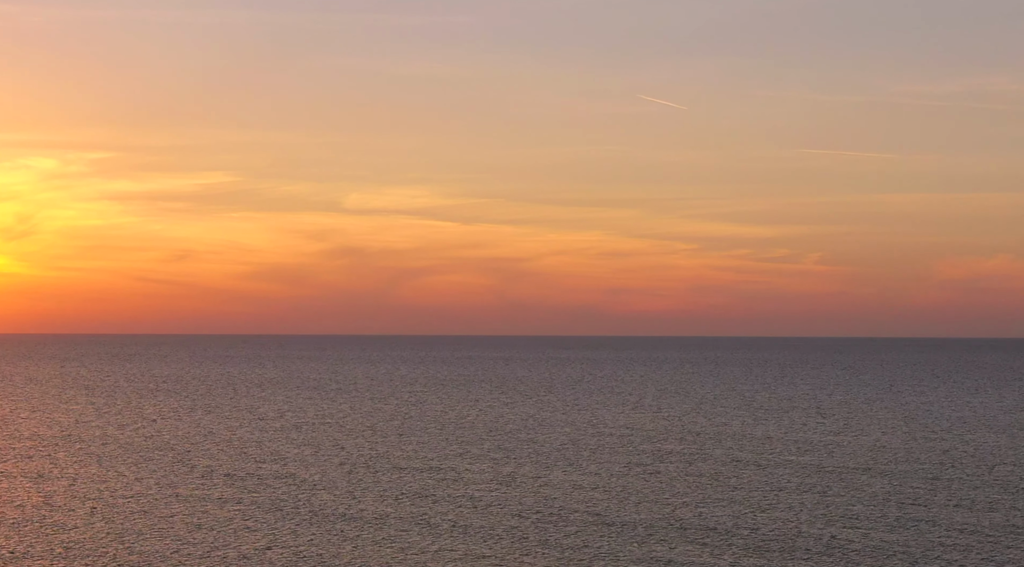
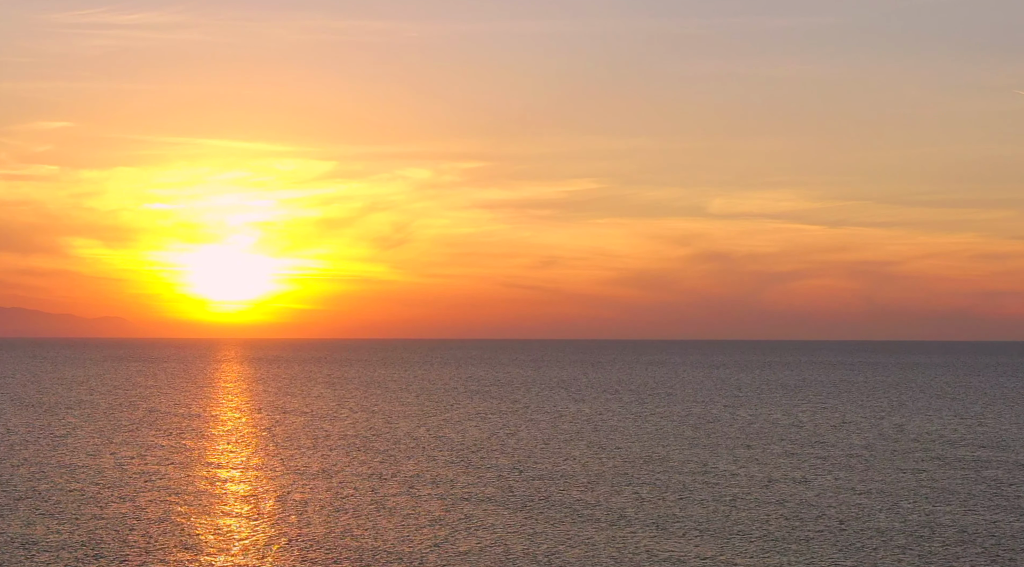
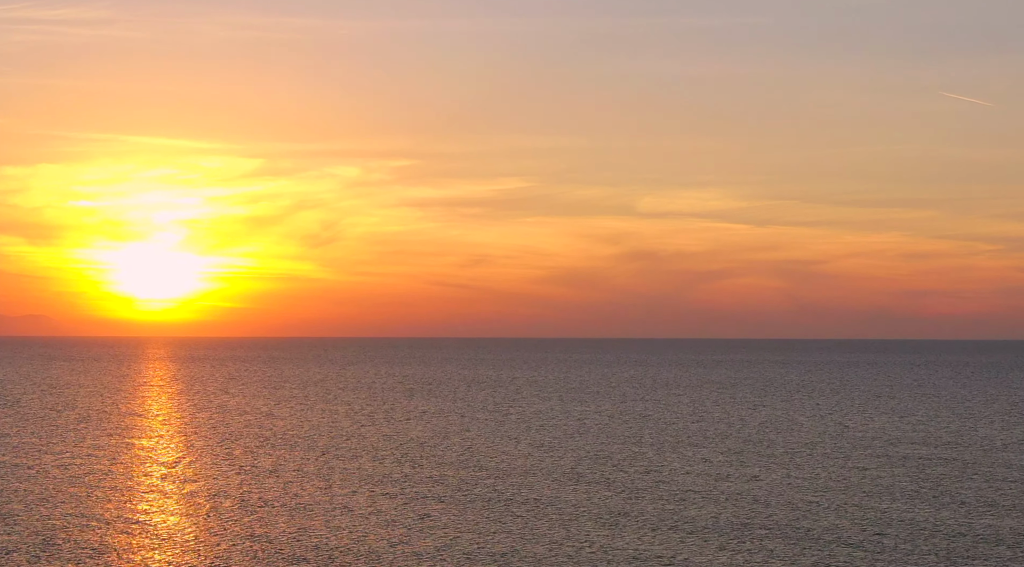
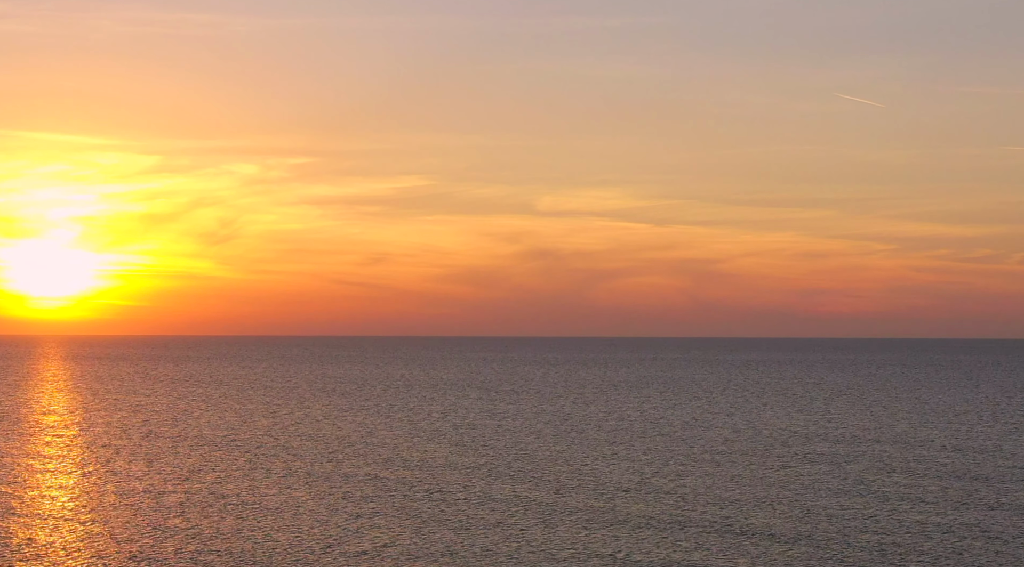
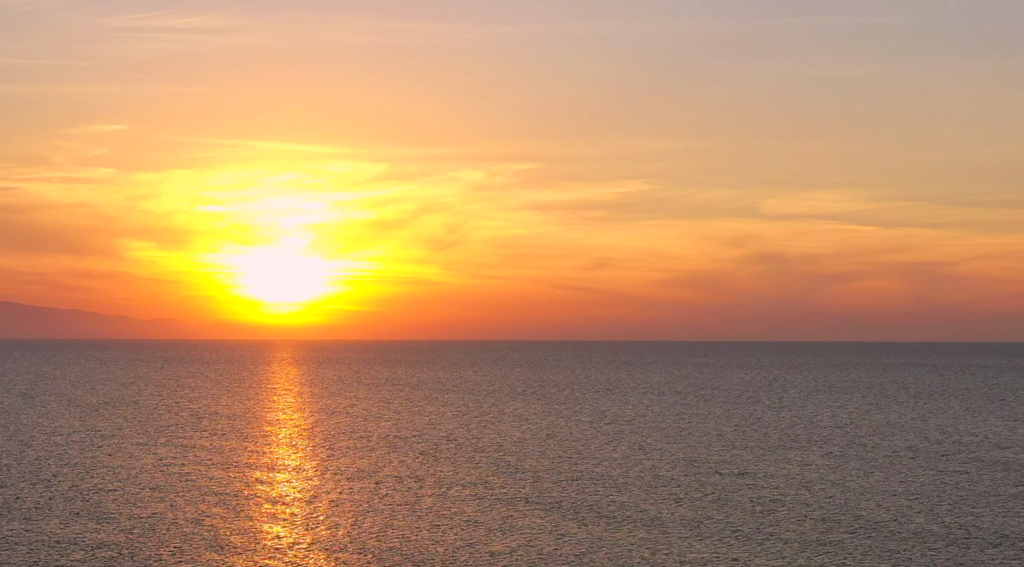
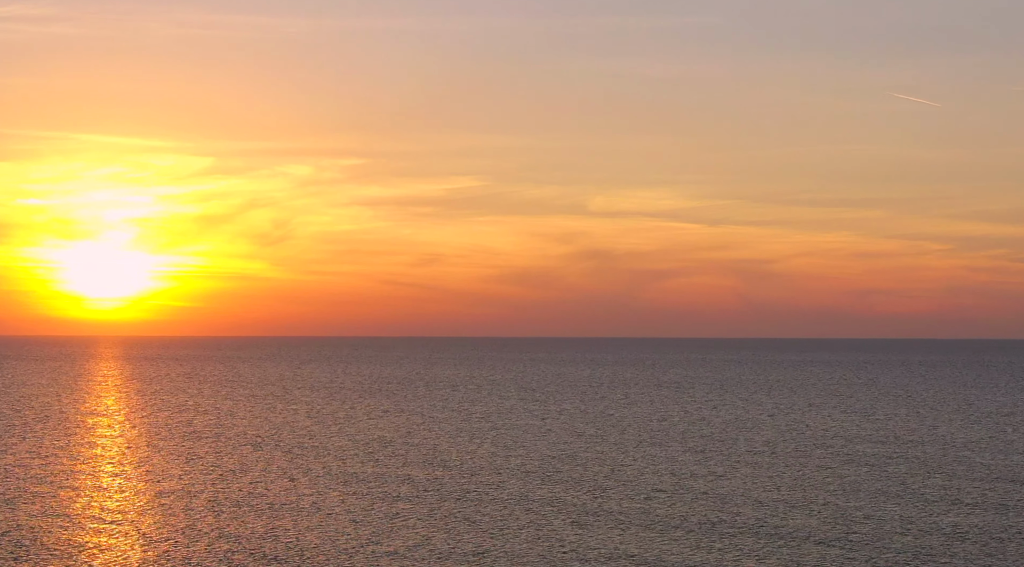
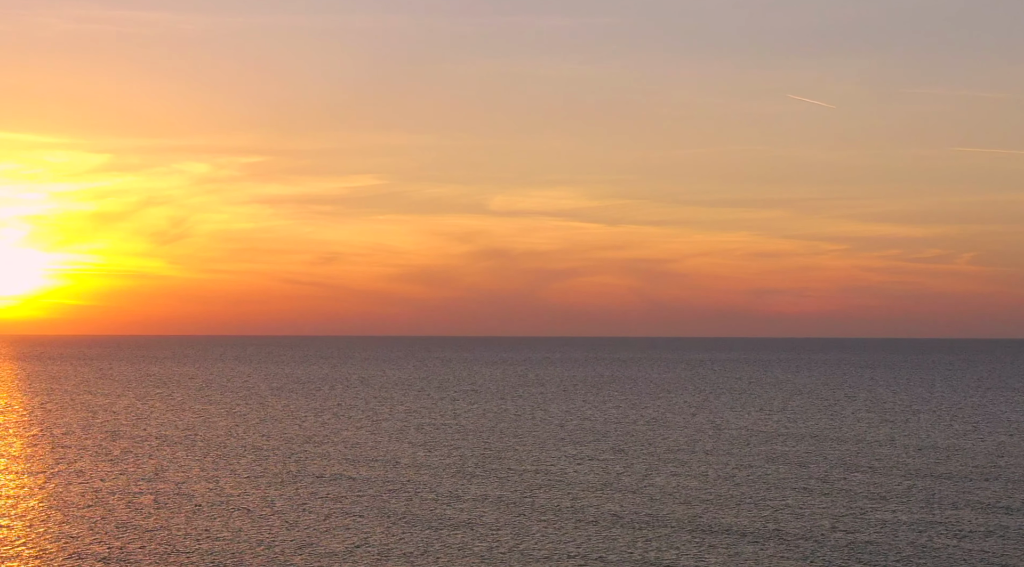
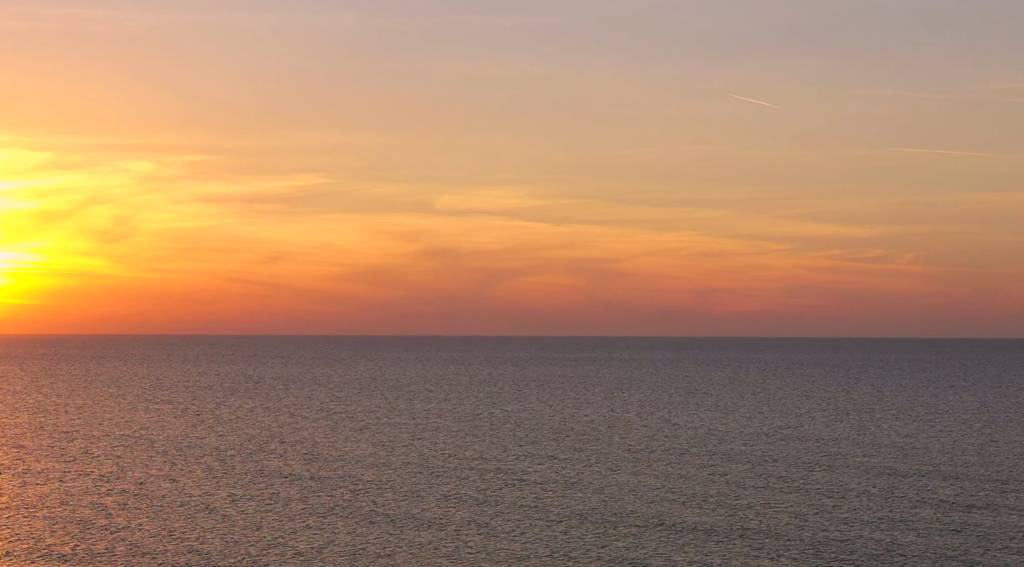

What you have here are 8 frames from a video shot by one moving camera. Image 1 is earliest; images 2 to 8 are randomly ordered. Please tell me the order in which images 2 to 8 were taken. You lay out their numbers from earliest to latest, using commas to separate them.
8, 7, 4, 6, 3, 2, 5
